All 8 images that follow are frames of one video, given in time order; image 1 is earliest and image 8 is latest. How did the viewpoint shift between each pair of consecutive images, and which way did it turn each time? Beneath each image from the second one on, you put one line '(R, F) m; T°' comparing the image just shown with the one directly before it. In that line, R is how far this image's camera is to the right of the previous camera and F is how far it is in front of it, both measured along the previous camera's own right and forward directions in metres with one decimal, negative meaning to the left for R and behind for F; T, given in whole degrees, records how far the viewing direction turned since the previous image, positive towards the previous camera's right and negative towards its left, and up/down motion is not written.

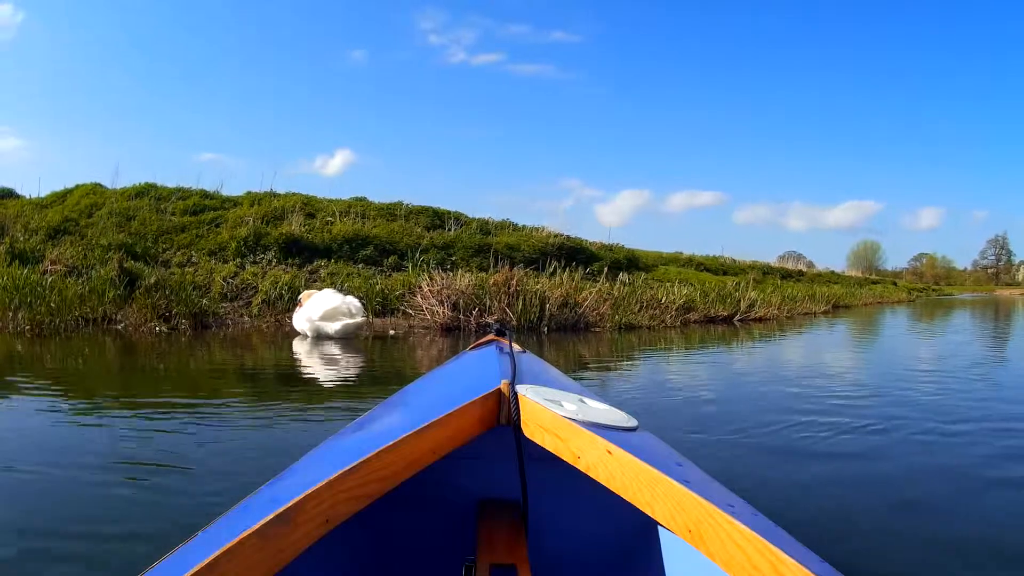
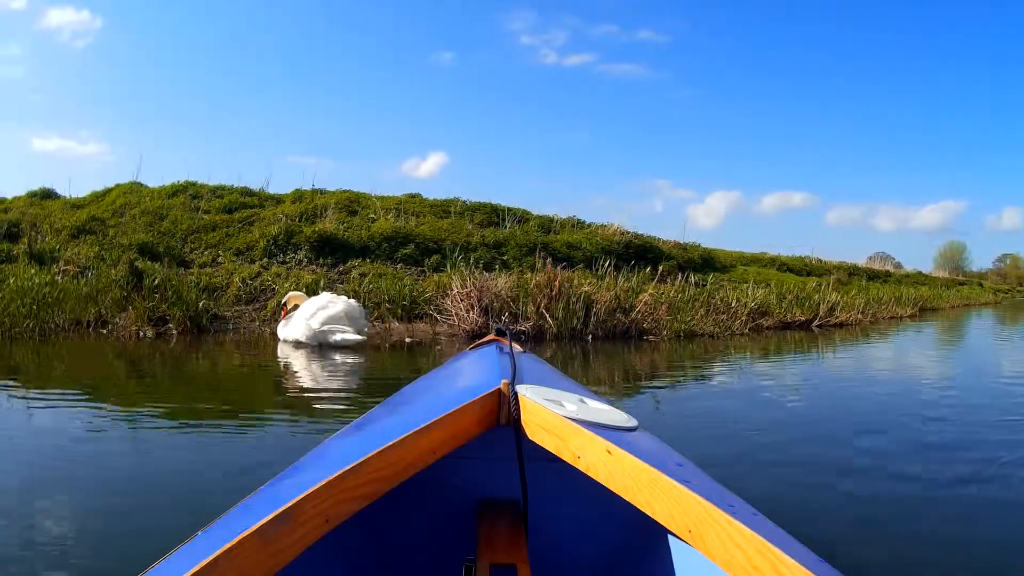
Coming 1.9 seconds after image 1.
(+0.3, +0.9) m; -6°
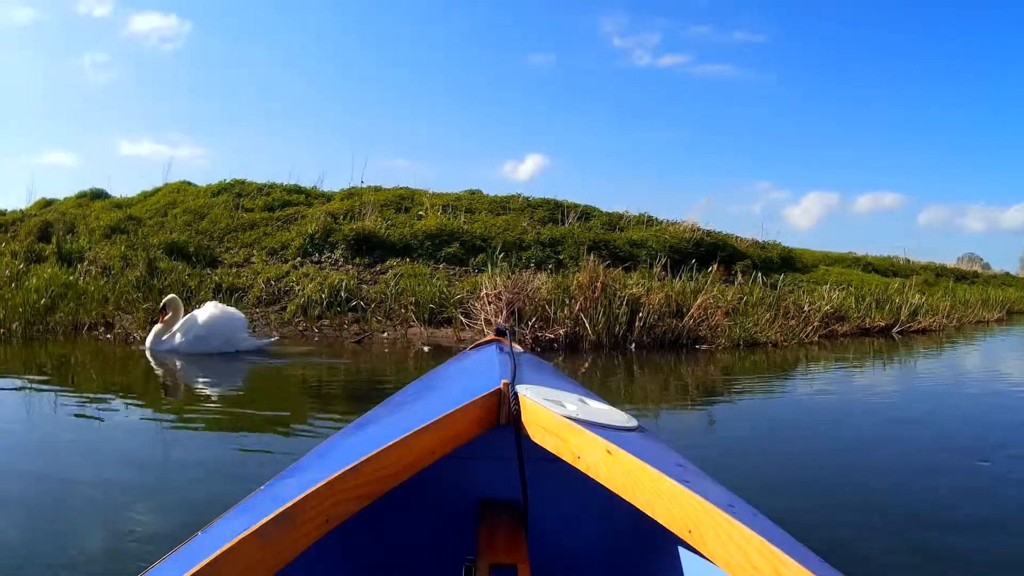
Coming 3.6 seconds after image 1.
(+0.4, +0.6) m; -6°
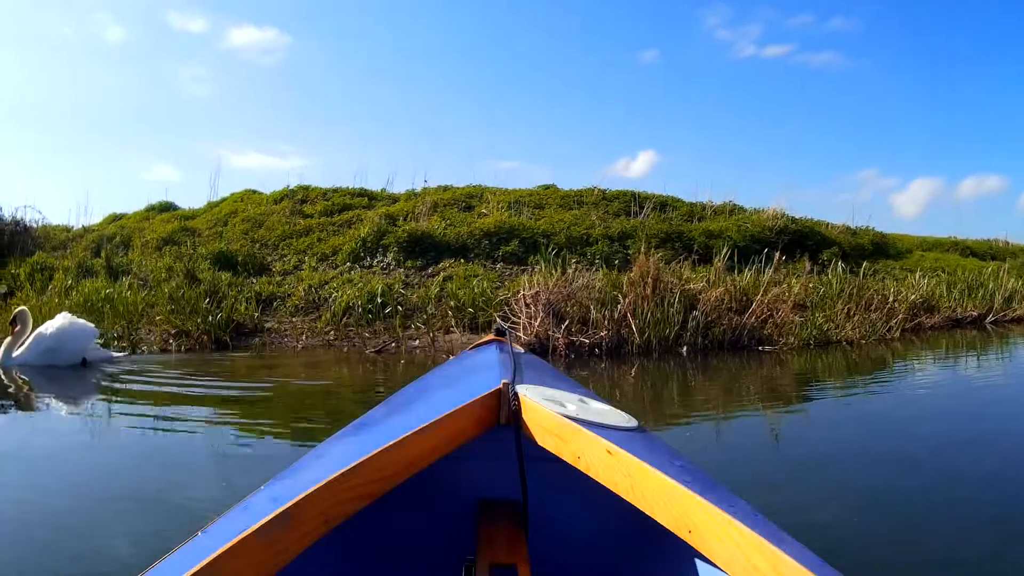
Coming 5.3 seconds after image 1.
(+0.5, +0.5) m; -8°
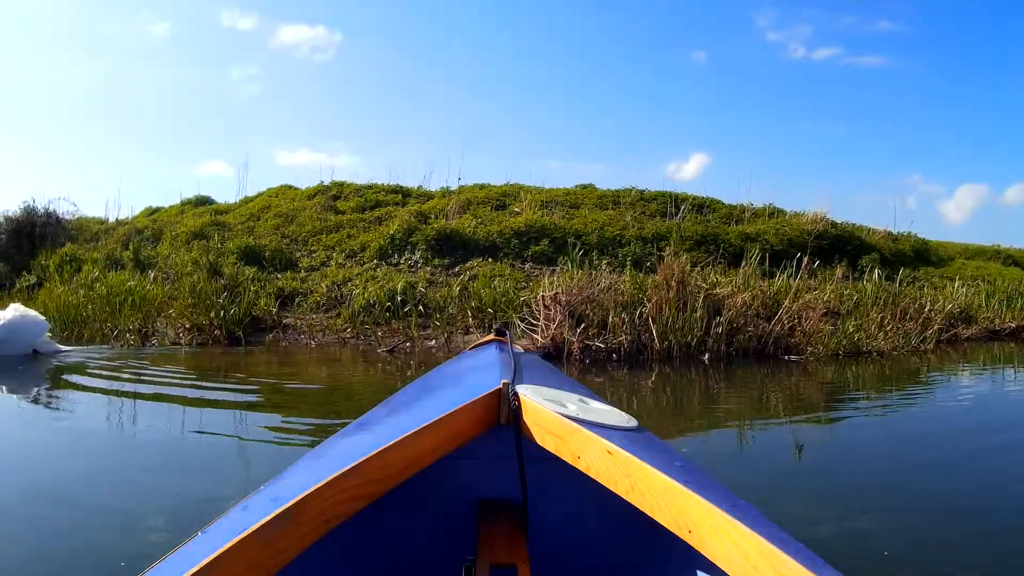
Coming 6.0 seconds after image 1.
(+0.2, +0.1) m; -3°
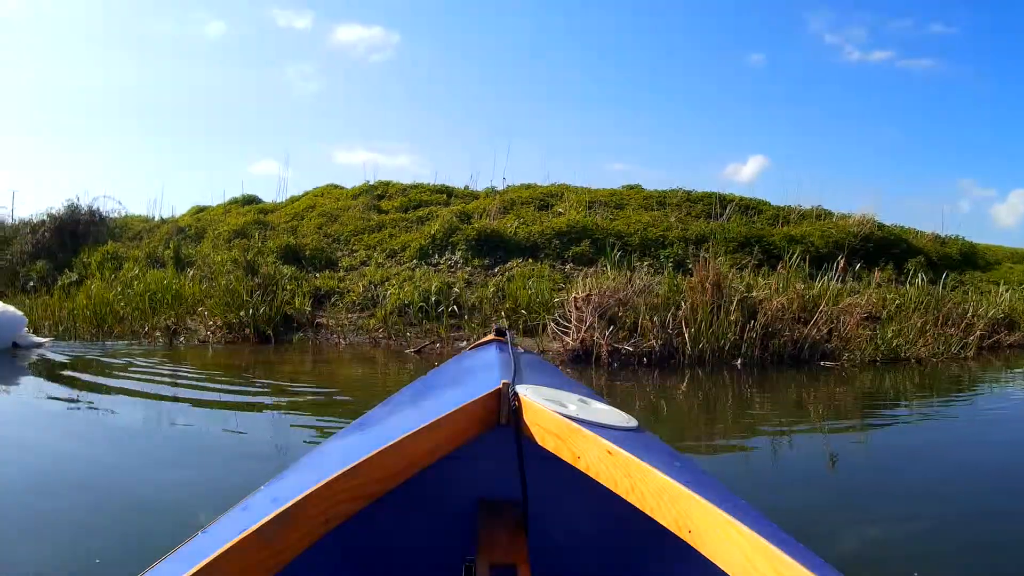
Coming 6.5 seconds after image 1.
(+0.2, +0.1) m; -4°
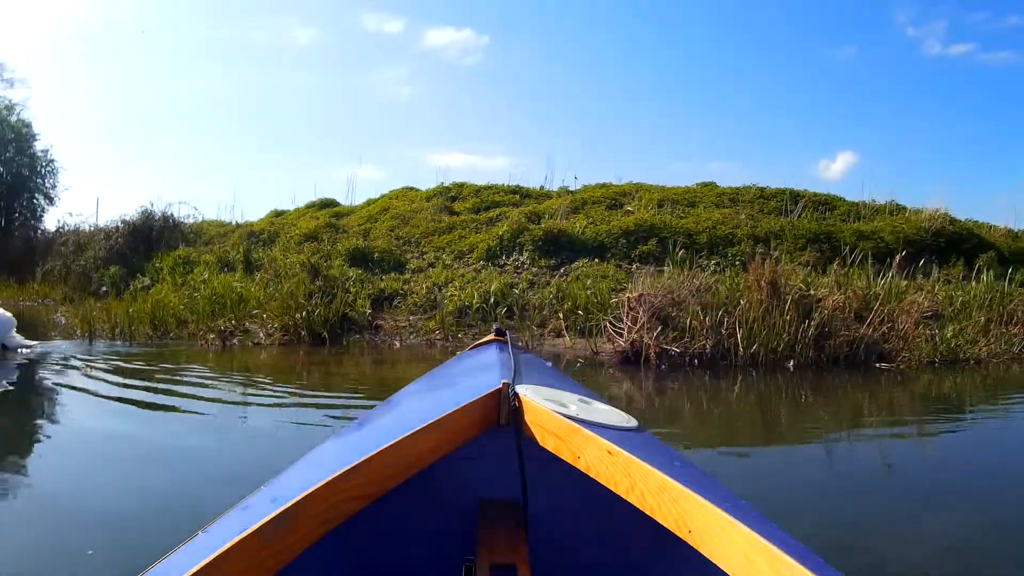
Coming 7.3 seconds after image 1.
(+0.3, +0.1) m; -7°
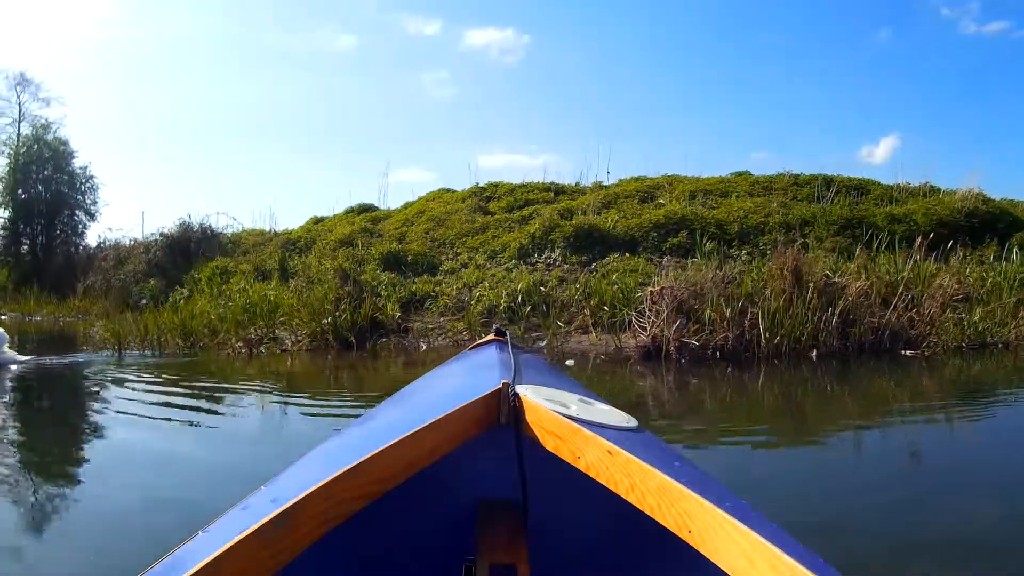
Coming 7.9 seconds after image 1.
(+0.2, 0.0) m; -4°
